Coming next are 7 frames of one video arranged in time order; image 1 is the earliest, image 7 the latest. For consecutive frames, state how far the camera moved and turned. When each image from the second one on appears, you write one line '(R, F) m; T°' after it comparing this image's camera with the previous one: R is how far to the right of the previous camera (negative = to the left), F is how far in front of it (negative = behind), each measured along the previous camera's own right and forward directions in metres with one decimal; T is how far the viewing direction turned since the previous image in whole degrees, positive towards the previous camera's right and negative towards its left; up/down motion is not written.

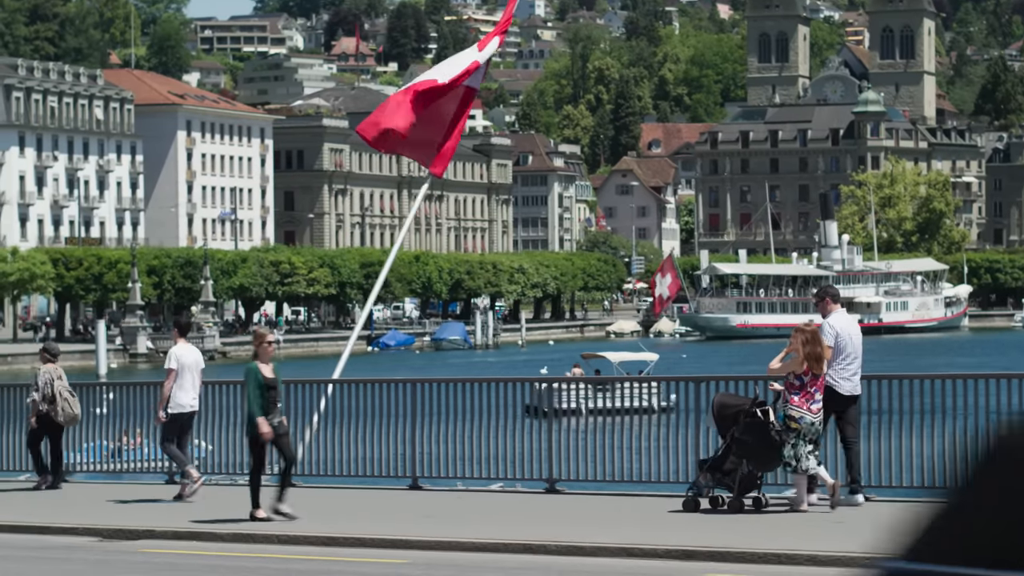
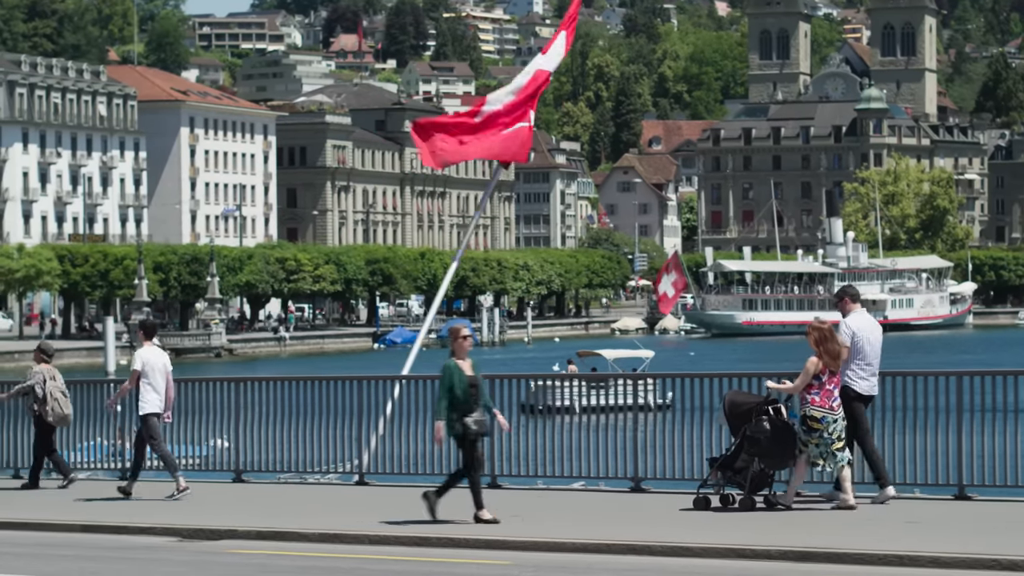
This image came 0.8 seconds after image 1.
(-0.5, +0.3) m; 0°
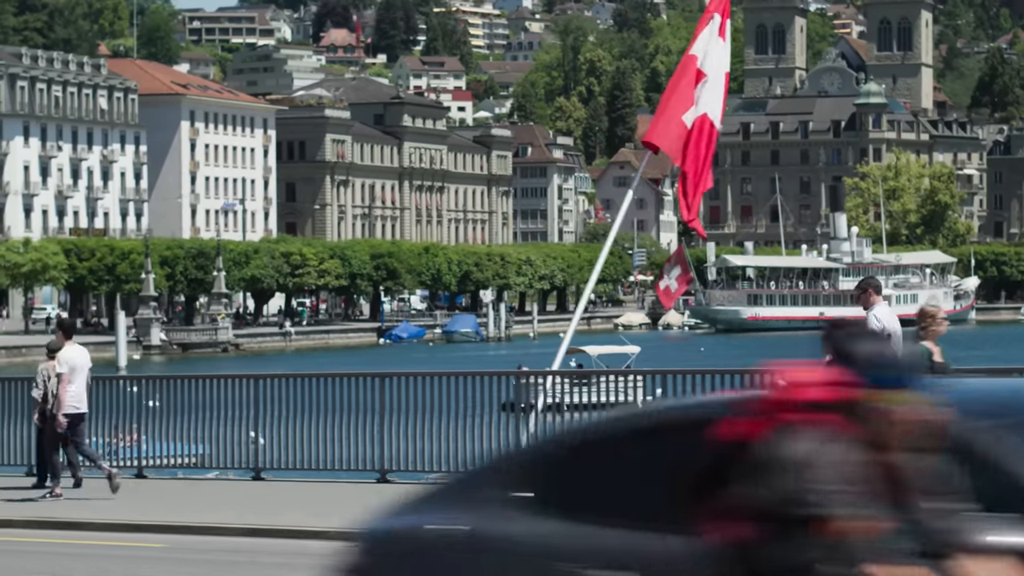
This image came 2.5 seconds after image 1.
(-1.0, +0.7) m; 0°
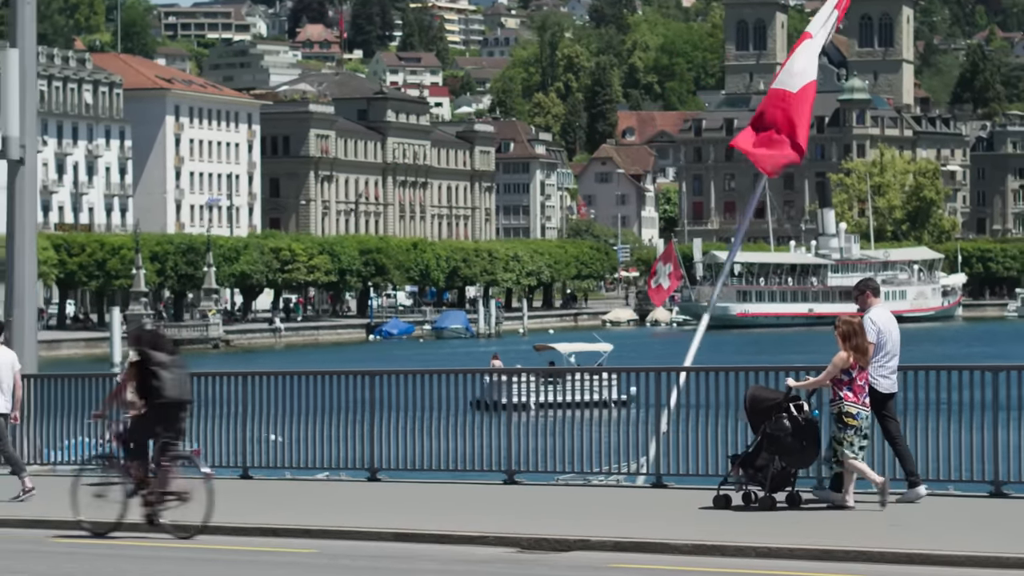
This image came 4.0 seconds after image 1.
(-0.9, +0.7) m; +1°
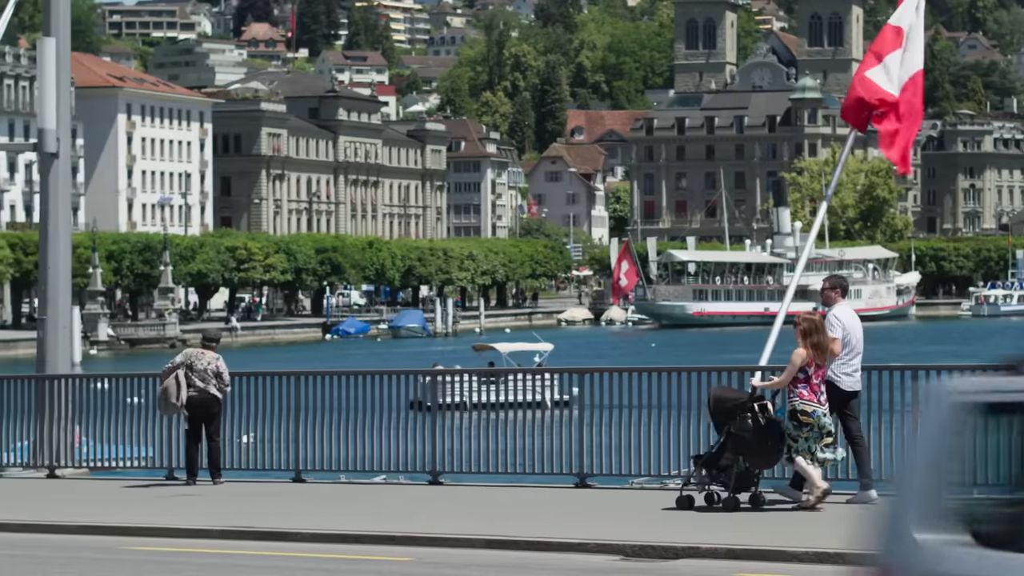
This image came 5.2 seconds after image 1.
(-0.7, +0.6) m; +1°
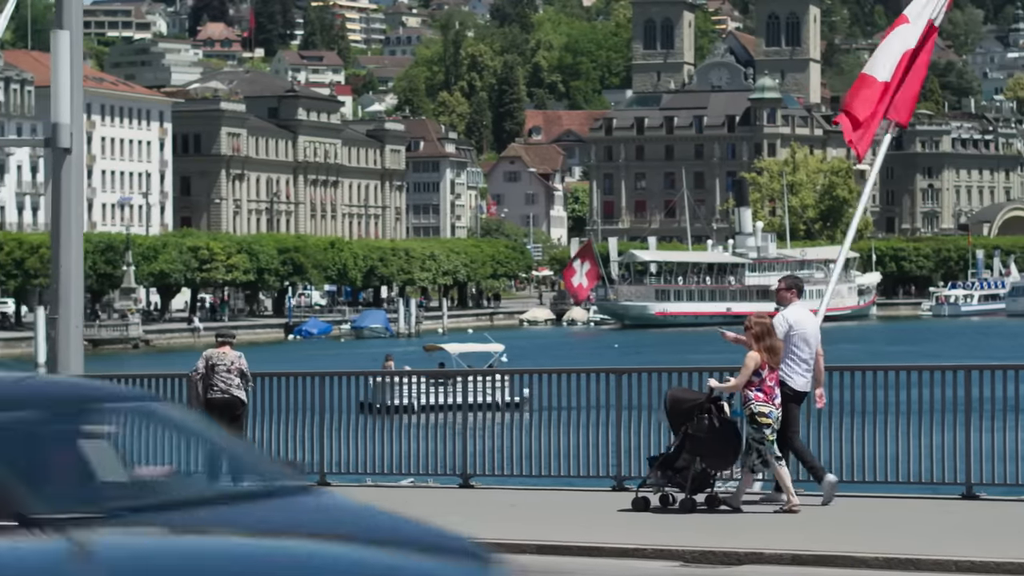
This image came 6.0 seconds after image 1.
(-0.4, +0.2) m; +1°
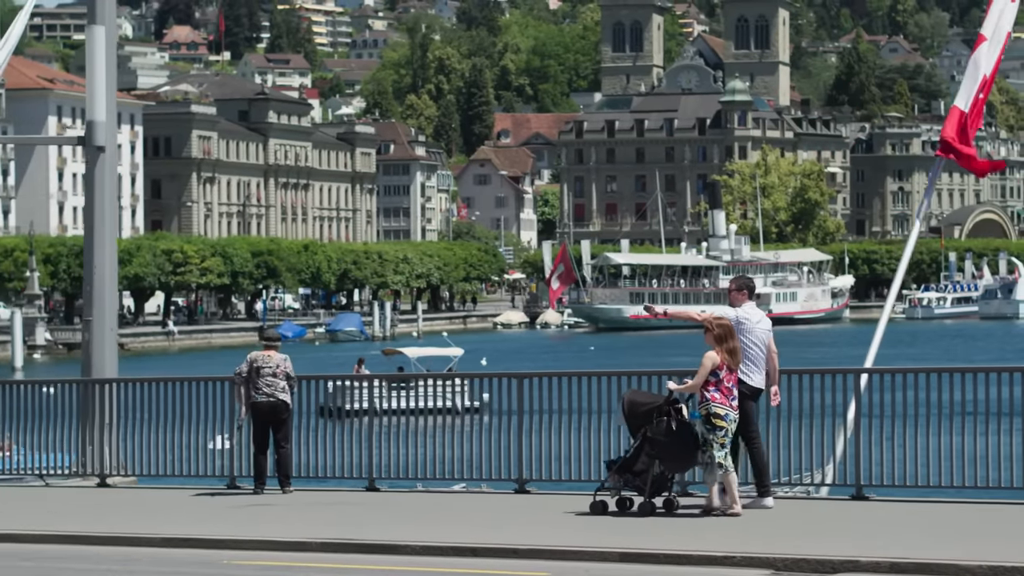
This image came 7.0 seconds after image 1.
(-0.5, +0.3) m; +1°
